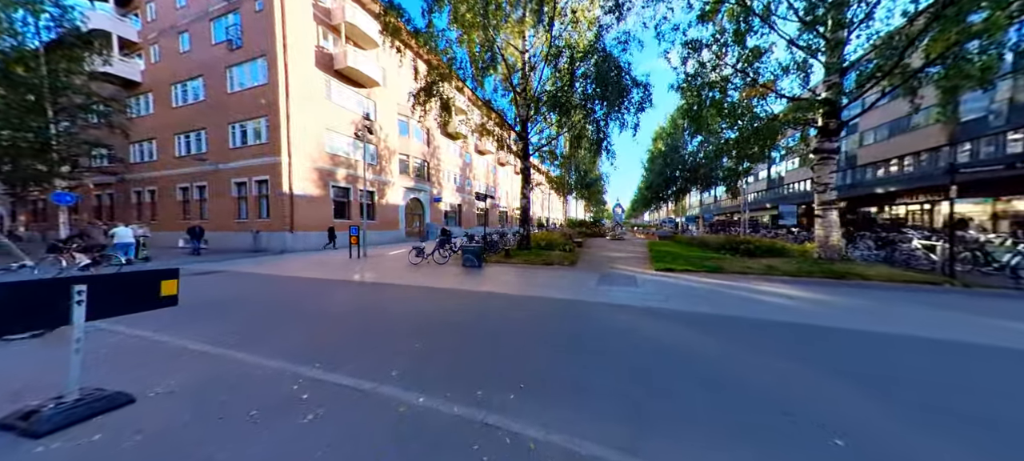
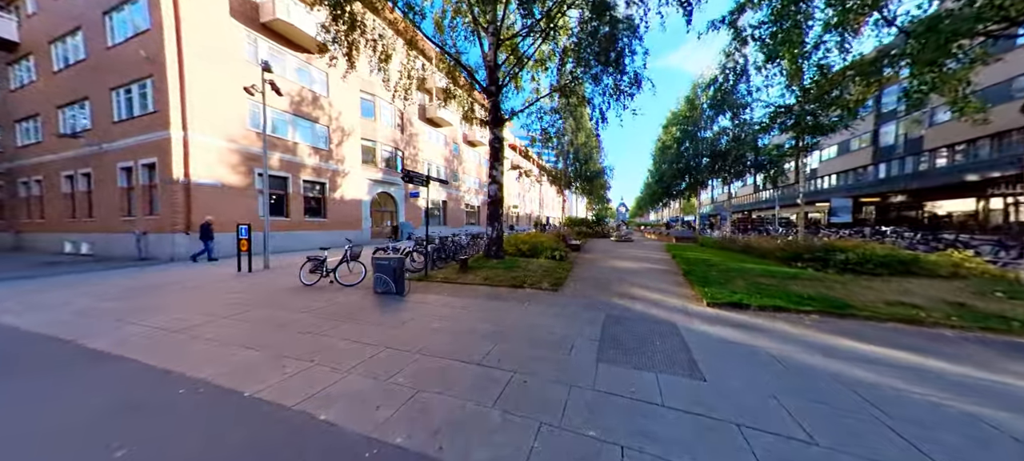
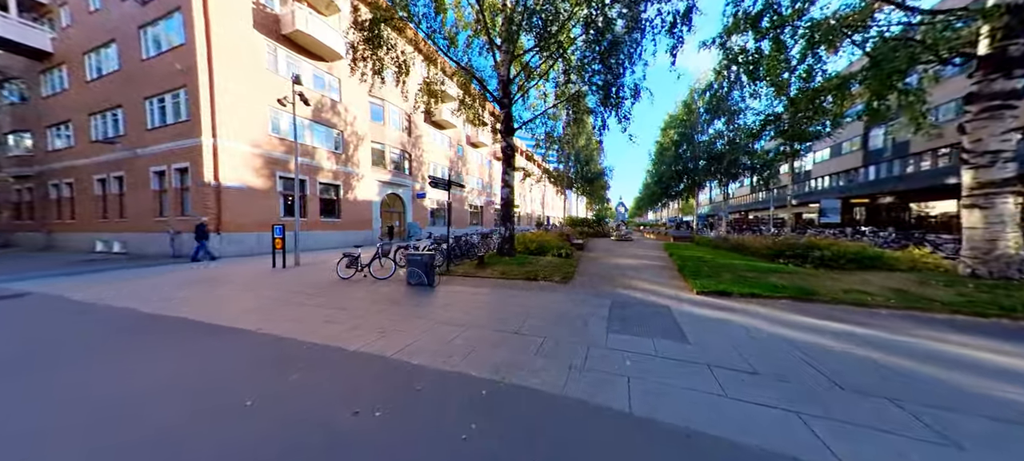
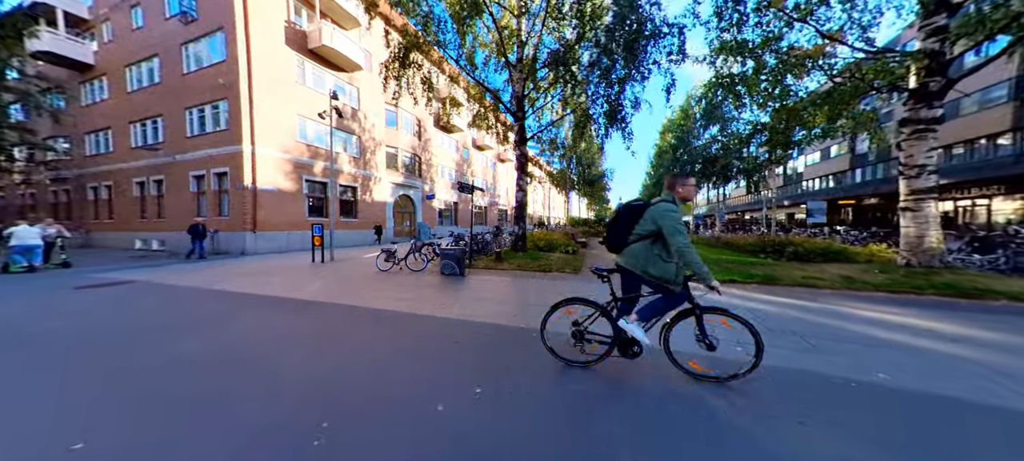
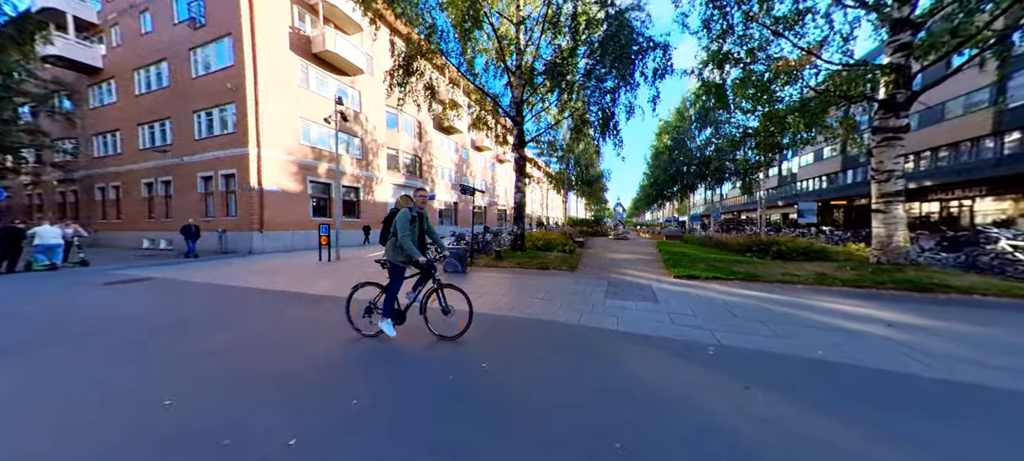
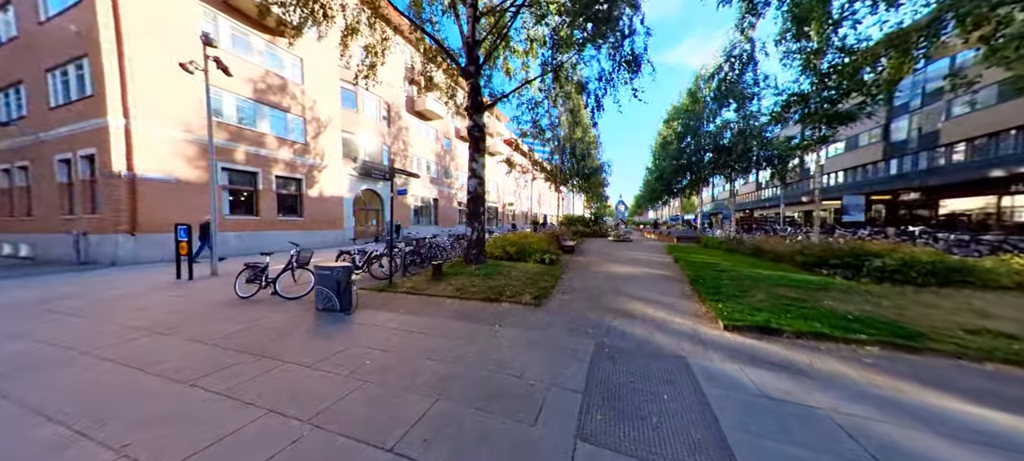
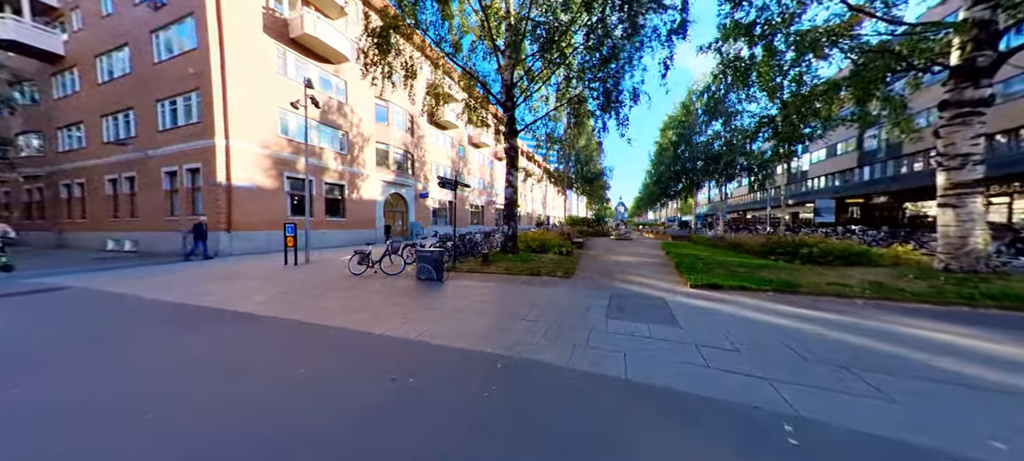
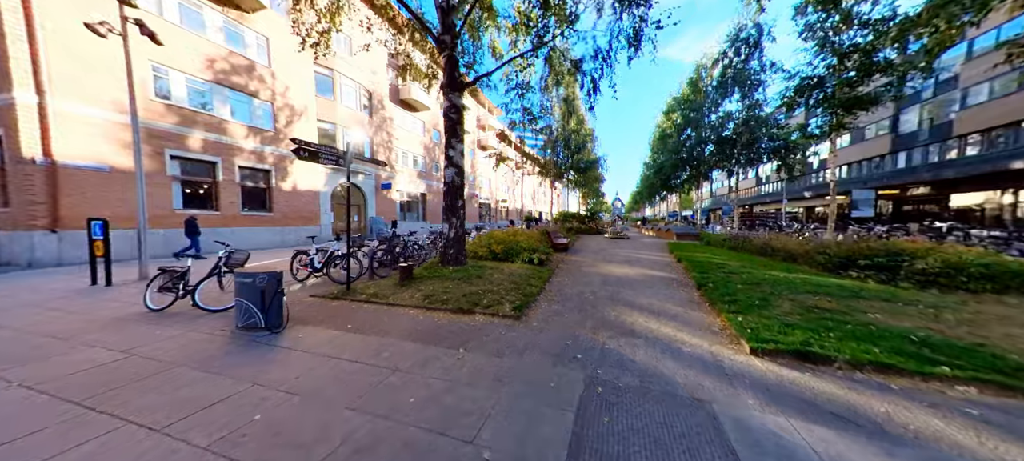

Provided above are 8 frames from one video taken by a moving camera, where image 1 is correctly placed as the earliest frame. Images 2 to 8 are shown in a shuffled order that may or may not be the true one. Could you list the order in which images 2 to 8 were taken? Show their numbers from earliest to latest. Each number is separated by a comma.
5, 4, 7, 3, 2, 6, 8
